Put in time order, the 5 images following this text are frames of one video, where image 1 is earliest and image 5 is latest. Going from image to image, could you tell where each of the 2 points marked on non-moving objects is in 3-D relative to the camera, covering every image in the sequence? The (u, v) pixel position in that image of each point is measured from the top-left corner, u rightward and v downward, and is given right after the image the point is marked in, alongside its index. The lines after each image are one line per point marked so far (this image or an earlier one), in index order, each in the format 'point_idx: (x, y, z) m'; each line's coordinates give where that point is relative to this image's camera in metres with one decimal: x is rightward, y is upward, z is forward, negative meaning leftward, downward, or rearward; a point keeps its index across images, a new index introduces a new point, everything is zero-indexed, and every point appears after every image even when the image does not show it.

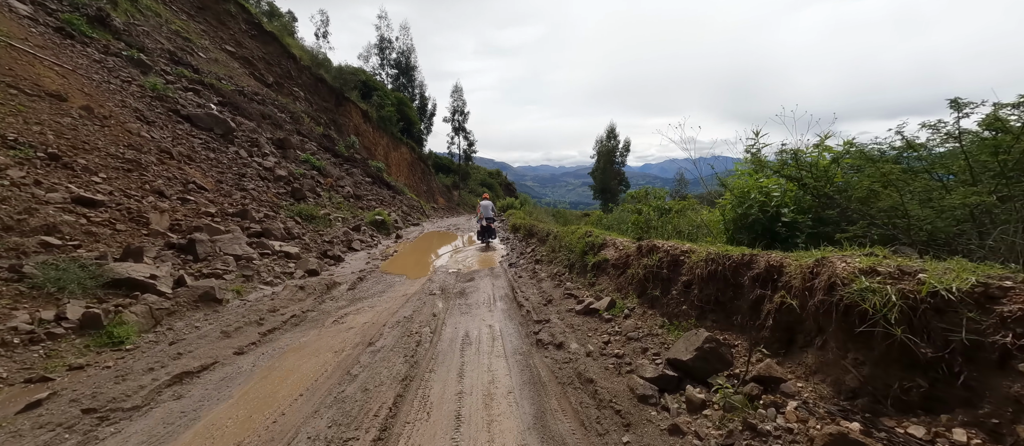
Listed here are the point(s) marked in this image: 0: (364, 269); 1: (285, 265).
0: (-3.7, -1.2, +9.1) m
1: (-5.0, -0.9, +7.9) m
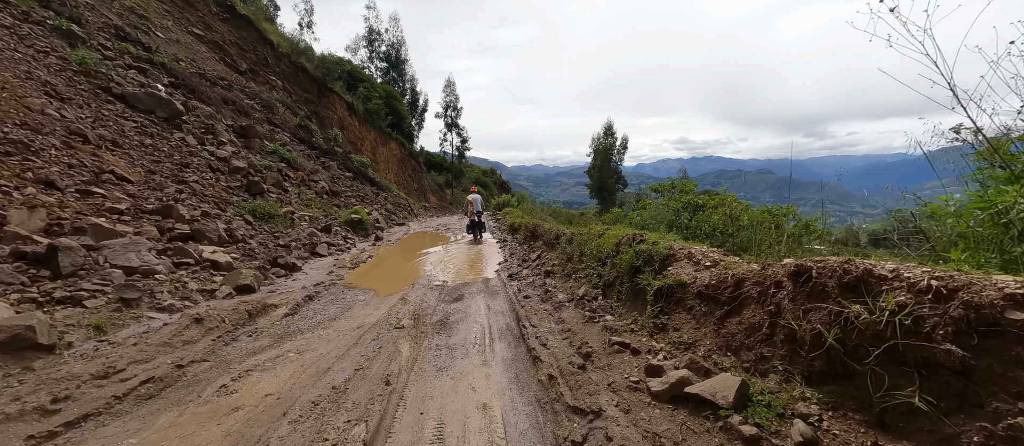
0: (-3.7, -1.2, +7.1) m
1: (-5.0, -0.9, +5.9) m
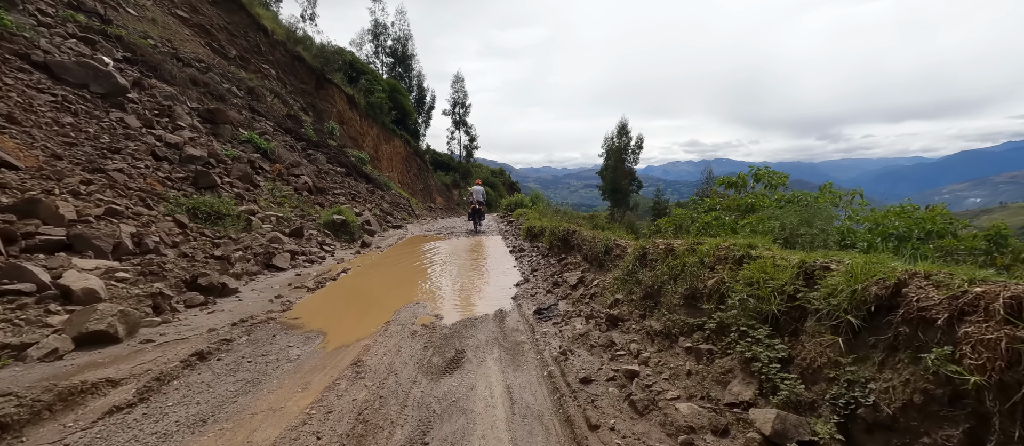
0: (-3.4, -1.2, +4.6) m
1: (-4.7, -1.0, +3.5) m
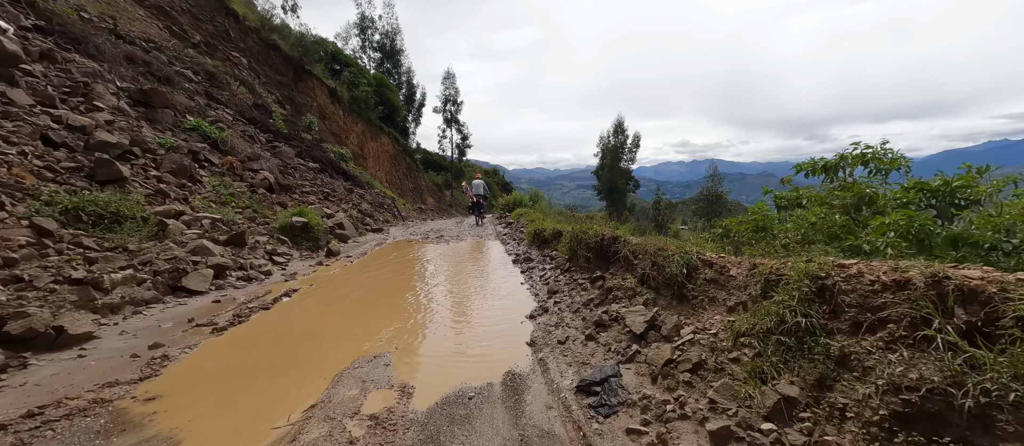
0: (-3.2, -1.3, +2.5) m
1: (-4.5, -1.0, +1.4) m
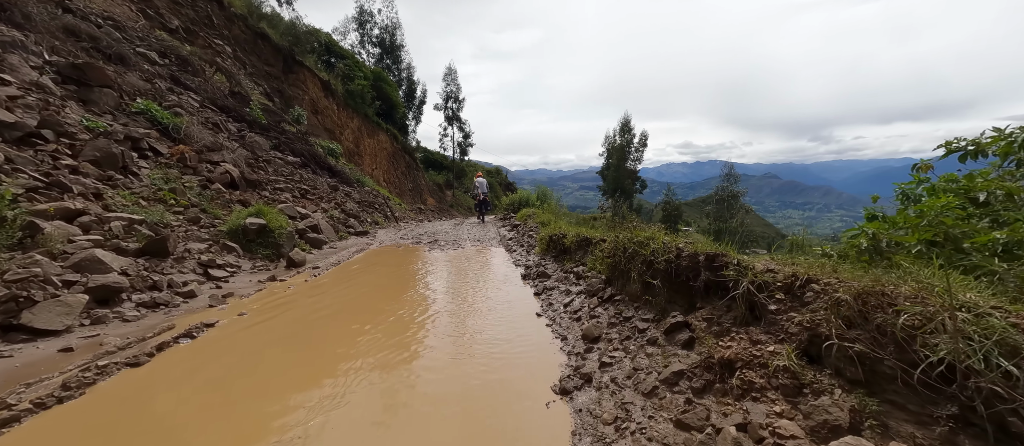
0: (-3.1, -1.3, +0.7) m
1: (-4.4, -1.1, -0.4) m
